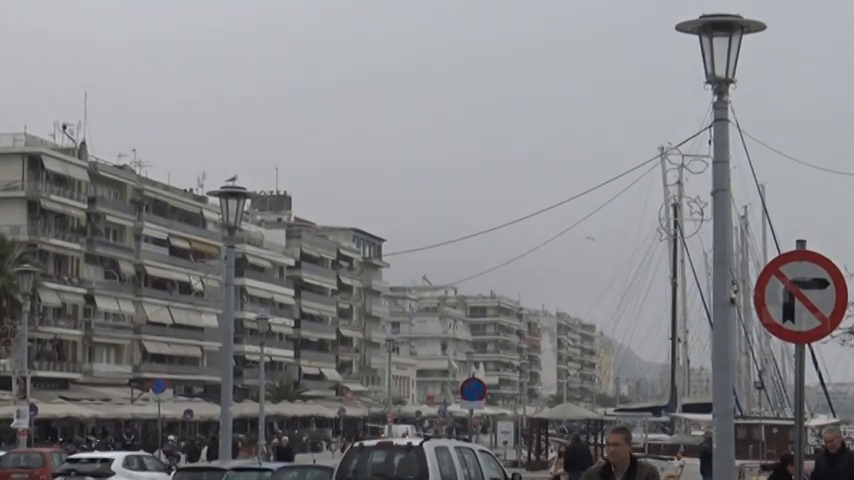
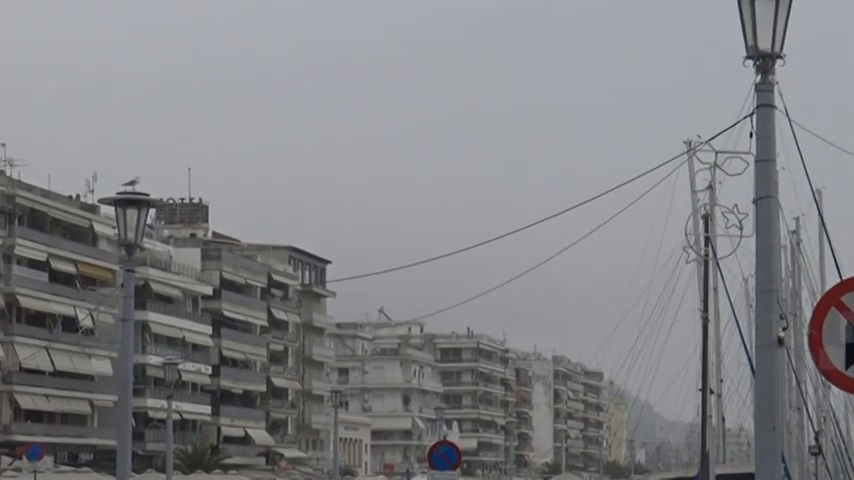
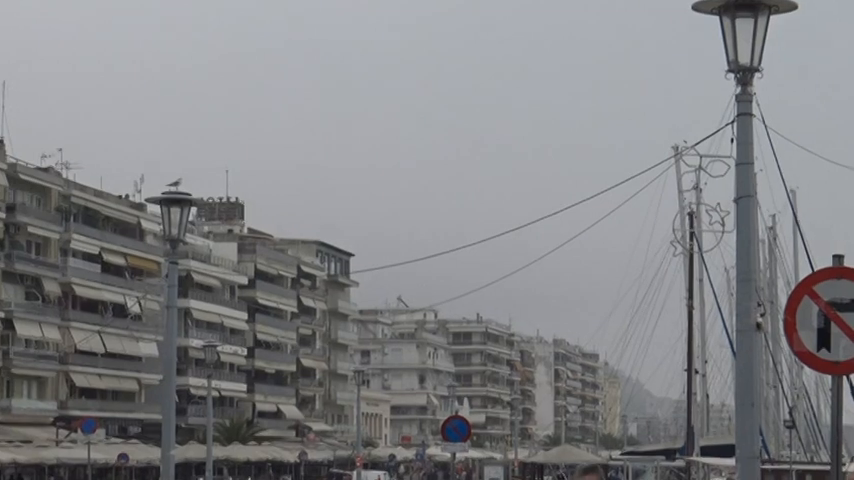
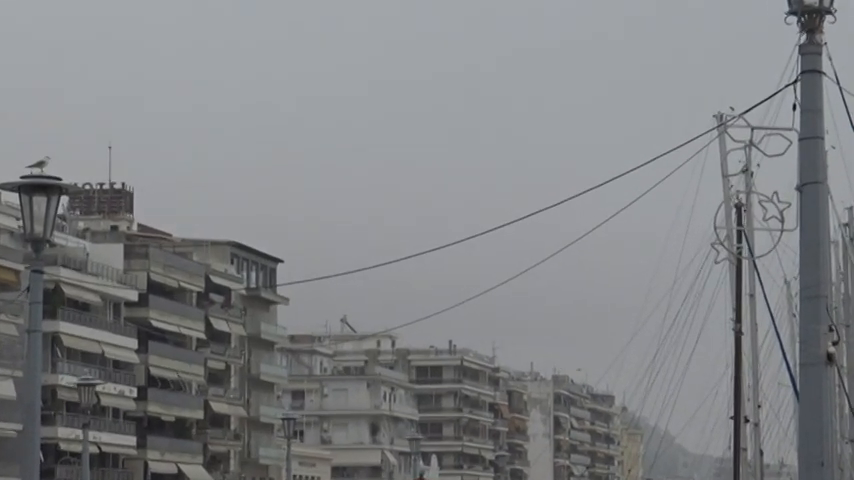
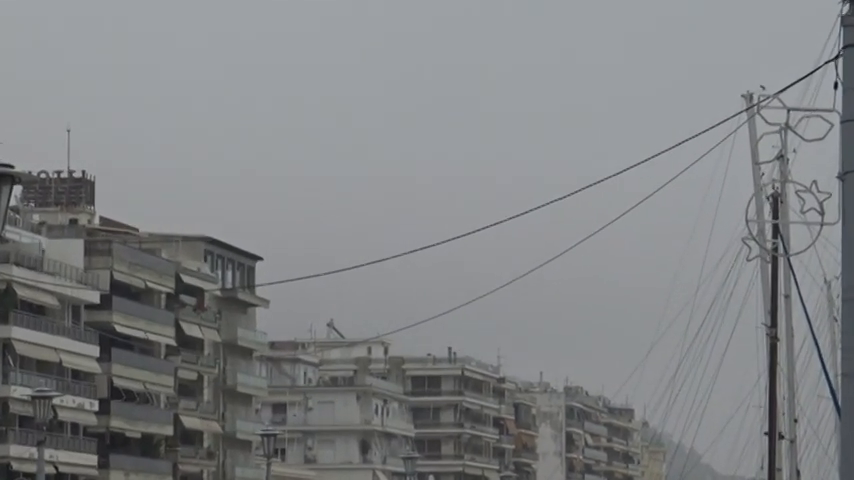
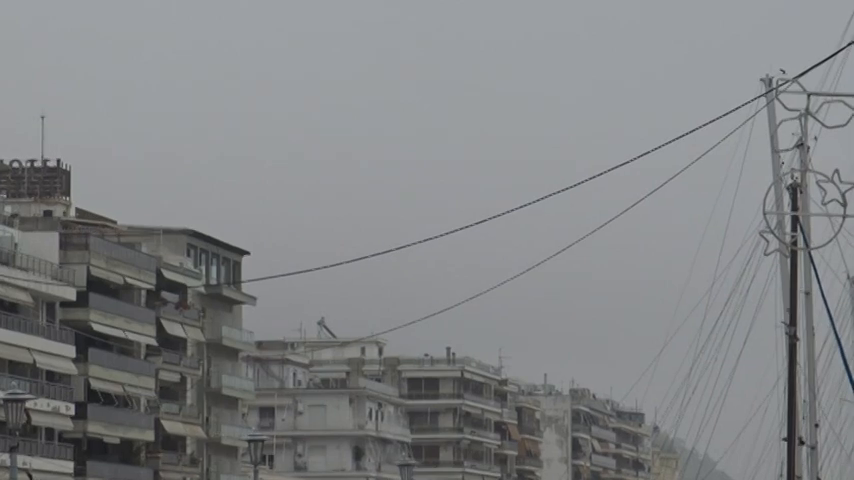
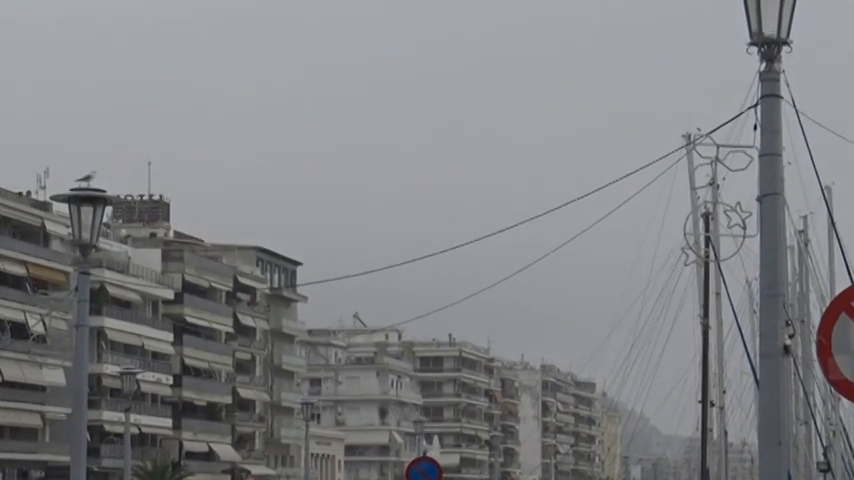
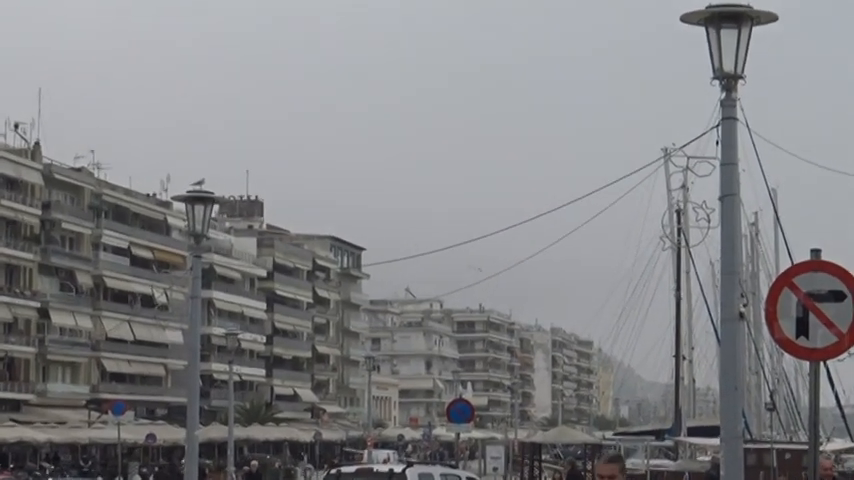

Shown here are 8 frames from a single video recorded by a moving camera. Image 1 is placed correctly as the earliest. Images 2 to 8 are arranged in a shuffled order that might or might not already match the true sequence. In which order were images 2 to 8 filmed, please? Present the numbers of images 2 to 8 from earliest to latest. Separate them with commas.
8, 3, 2, 7, 4, 5, 6
